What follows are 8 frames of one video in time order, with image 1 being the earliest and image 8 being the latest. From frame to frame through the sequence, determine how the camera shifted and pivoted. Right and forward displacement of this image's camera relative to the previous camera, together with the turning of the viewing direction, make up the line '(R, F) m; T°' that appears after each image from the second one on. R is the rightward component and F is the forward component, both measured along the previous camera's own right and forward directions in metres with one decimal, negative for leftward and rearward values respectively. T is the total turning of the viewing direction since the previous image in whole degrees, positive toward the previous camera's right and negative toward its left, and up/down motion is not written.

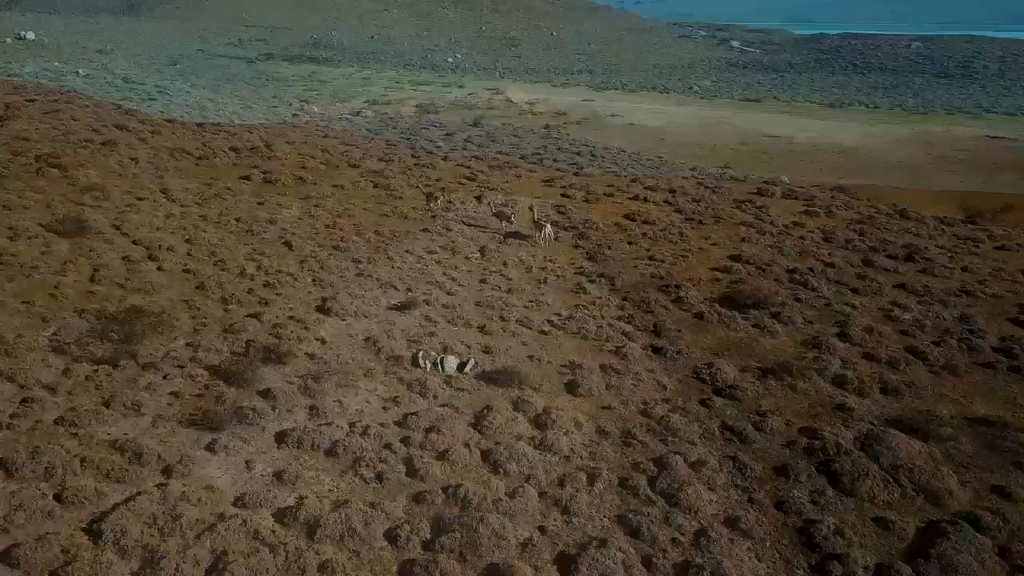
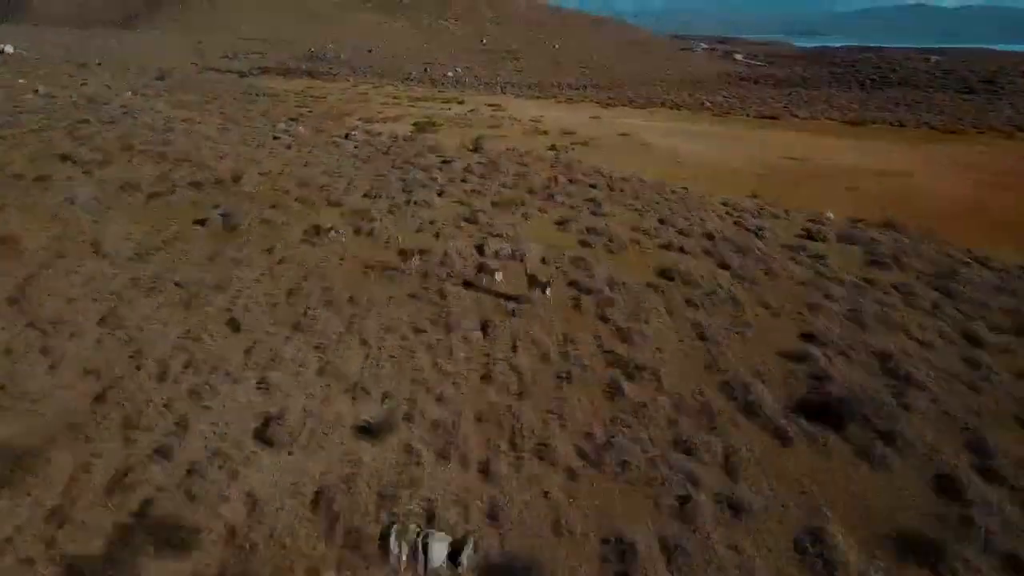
(-0.1, +1.8) m; 0°
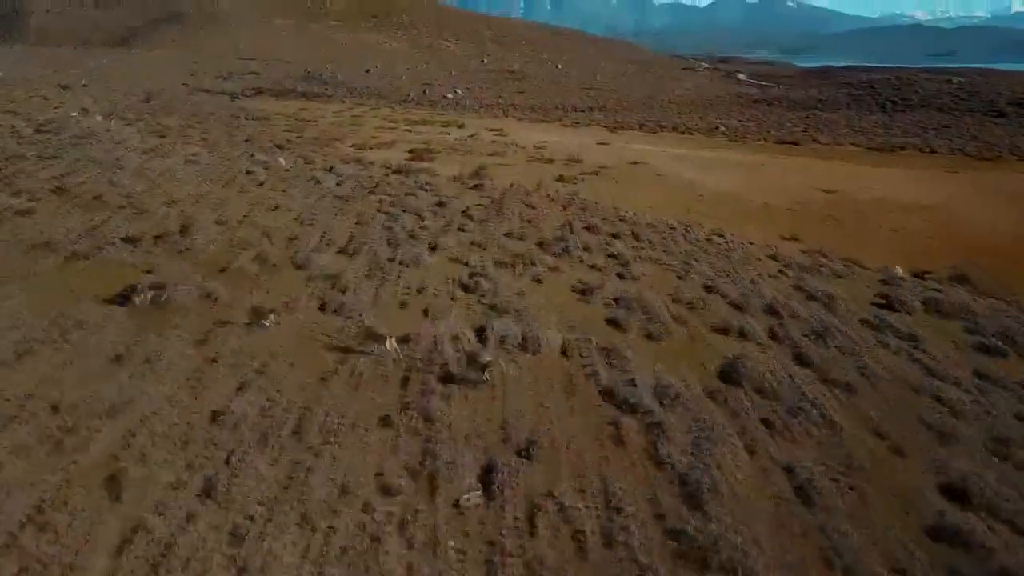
(-0.1, +2.0) m; 0°
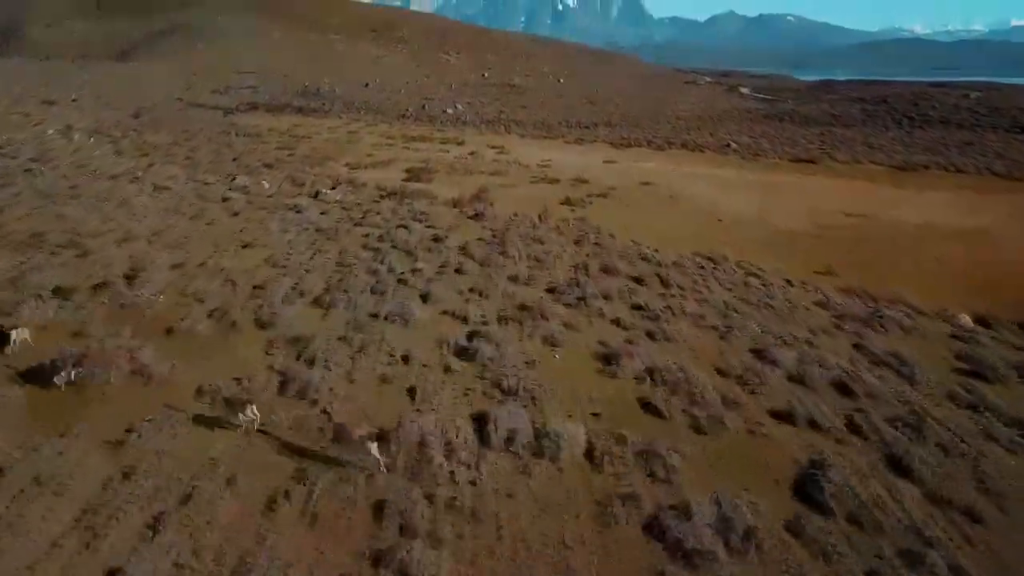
(0.0, +1.4) m; 0°
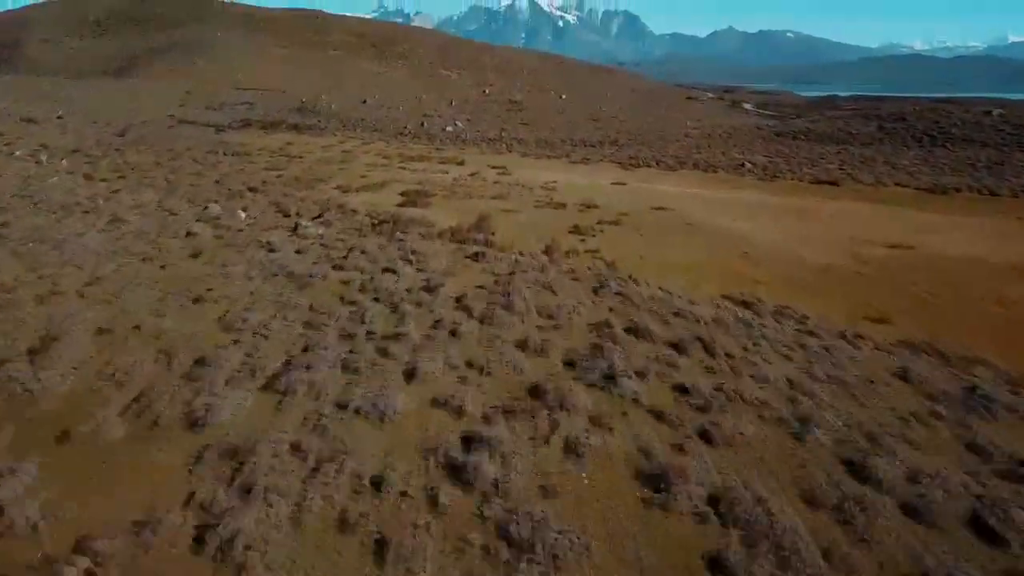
(0.0, +1.7) m; 0°
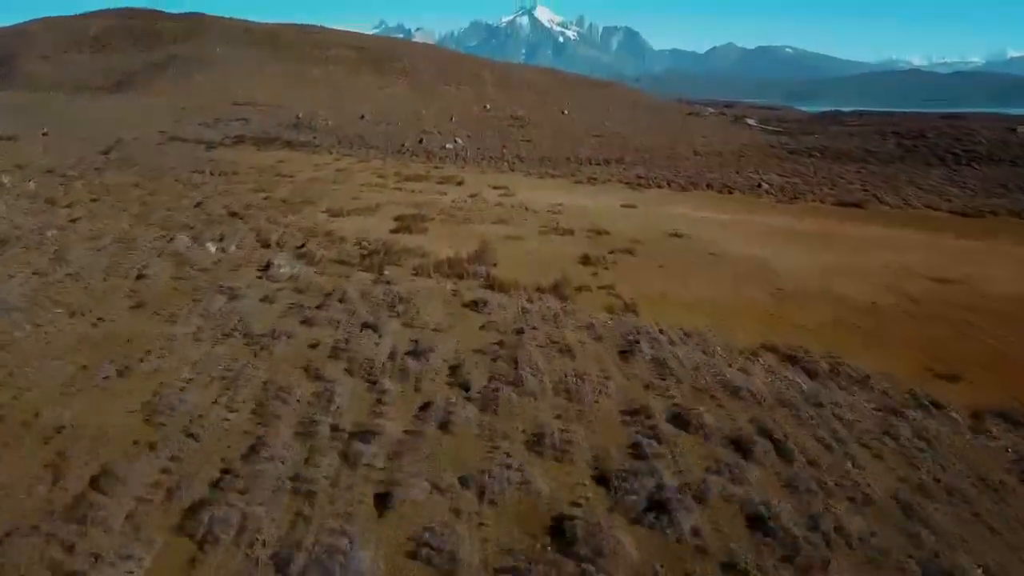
(-0.1, +1.7) m; 0°
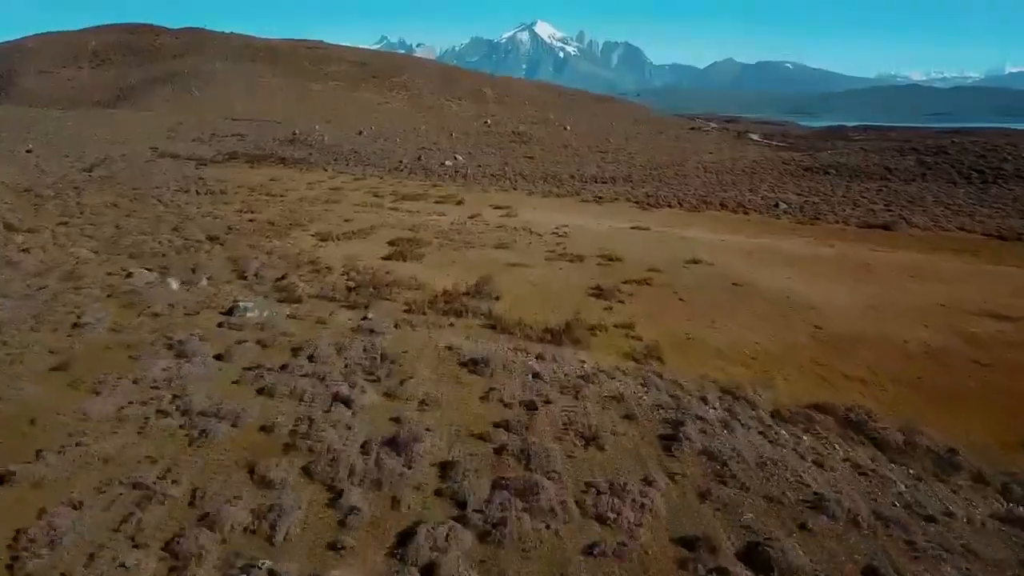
(0.0, +1.6) m; 0°
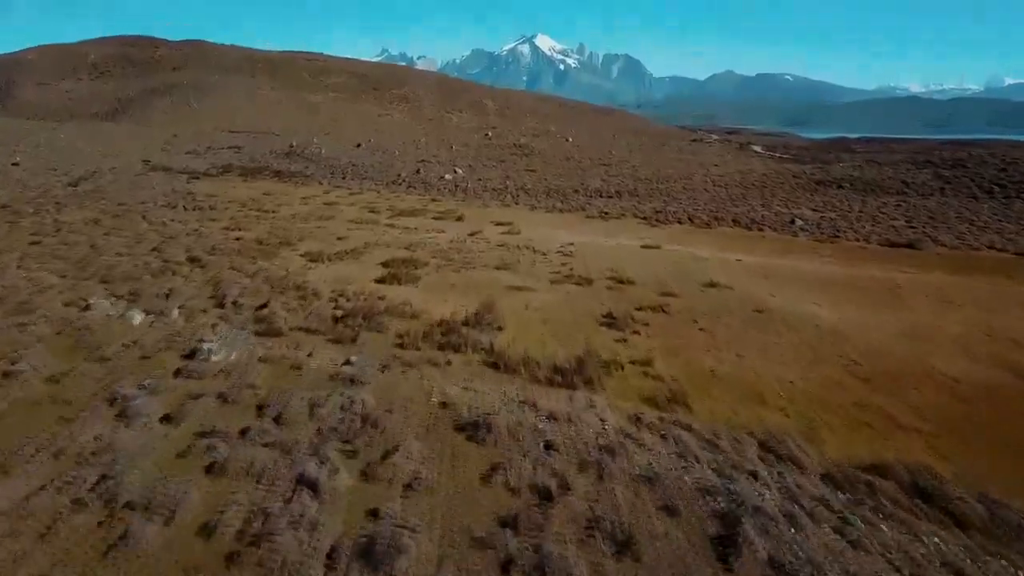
(0.0, +1.3) m; 0°
